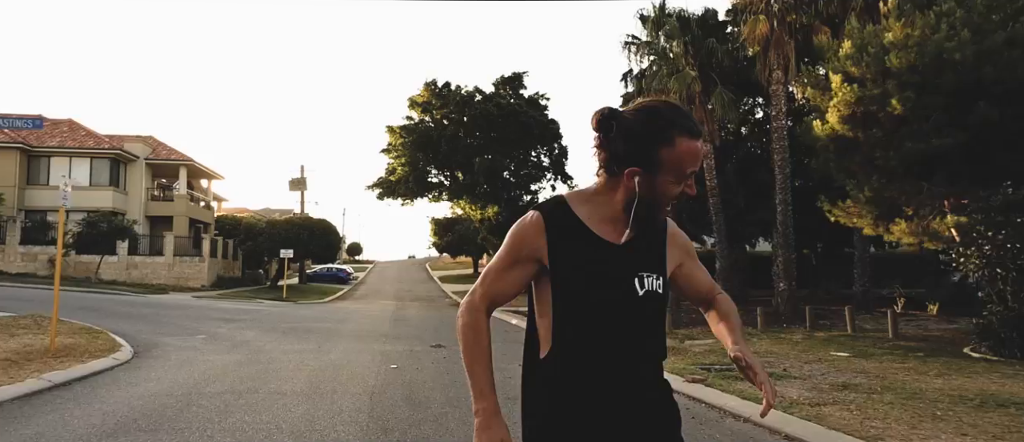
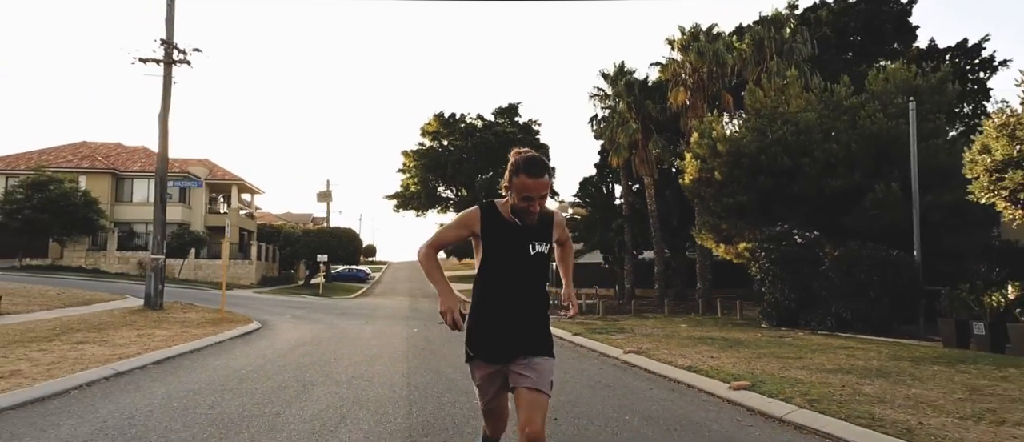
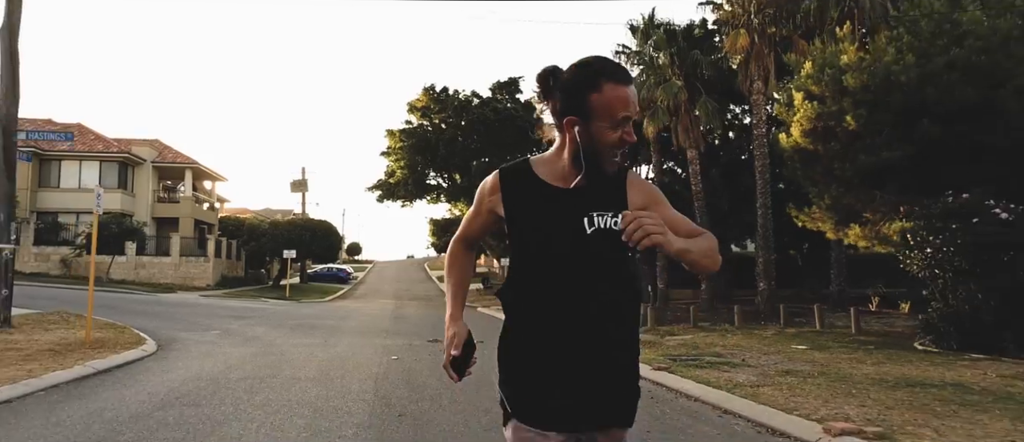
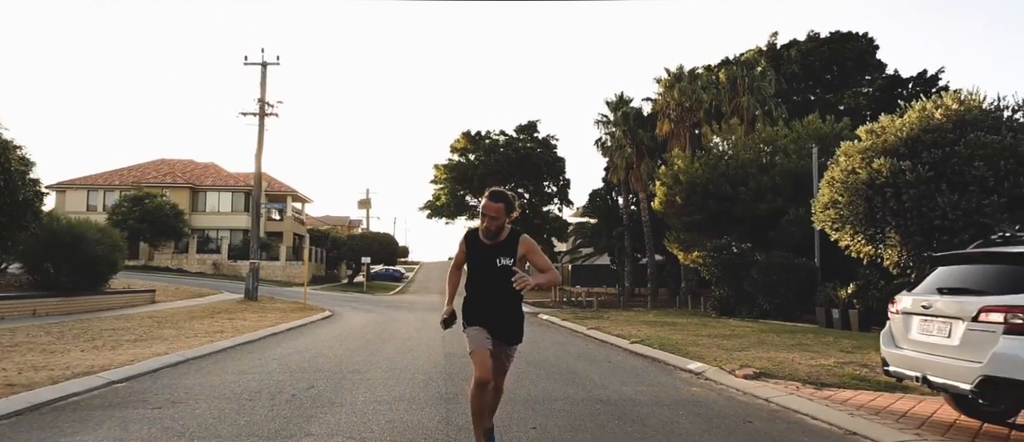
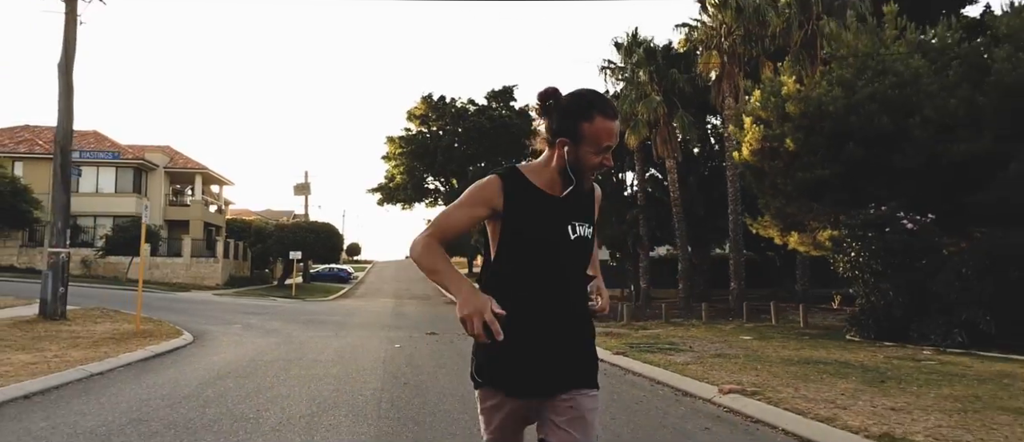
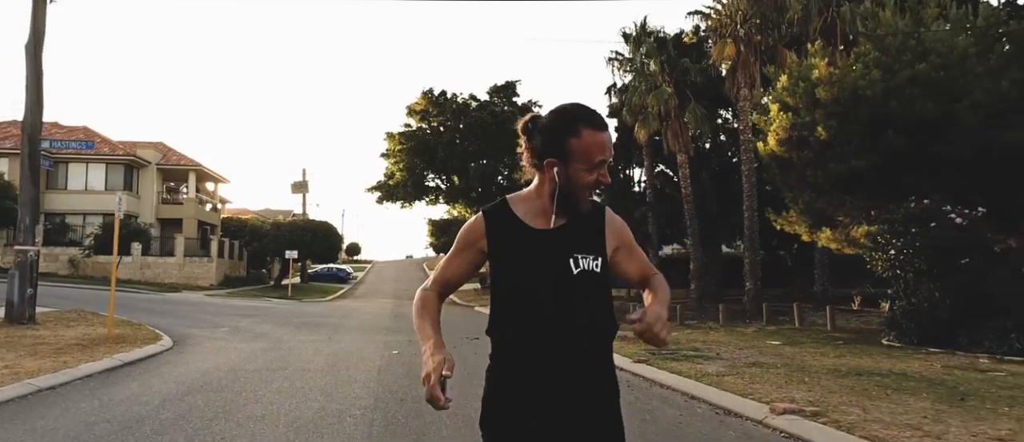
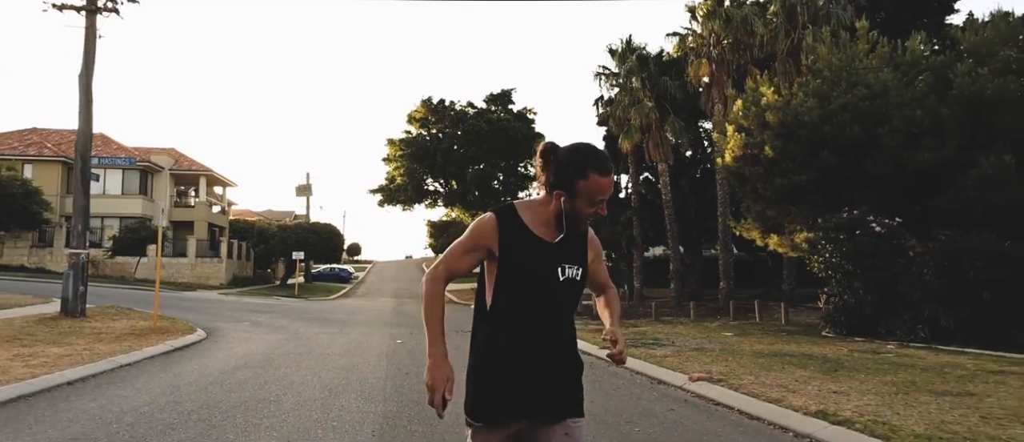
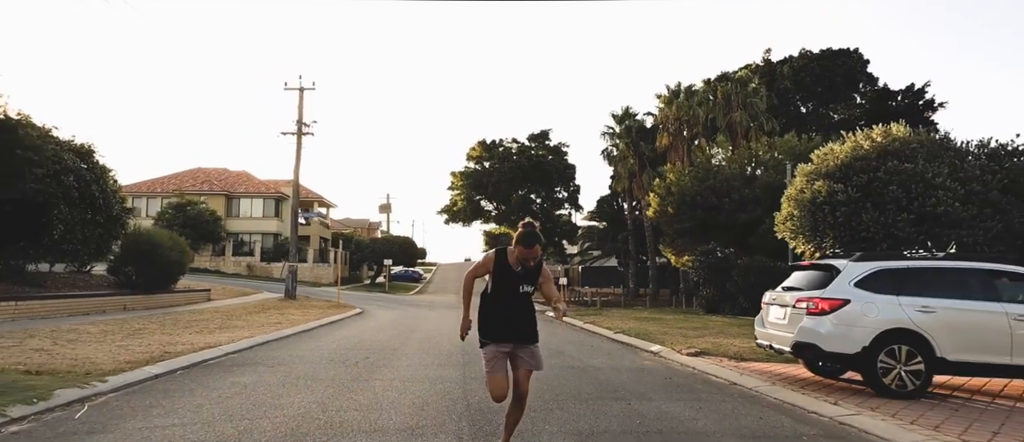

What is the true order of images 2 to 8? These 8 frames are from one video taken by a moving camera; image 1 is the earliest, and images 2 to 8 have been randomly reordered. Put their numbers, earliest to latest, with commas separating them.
3, 6, 5, 7, 2, 4, 8
